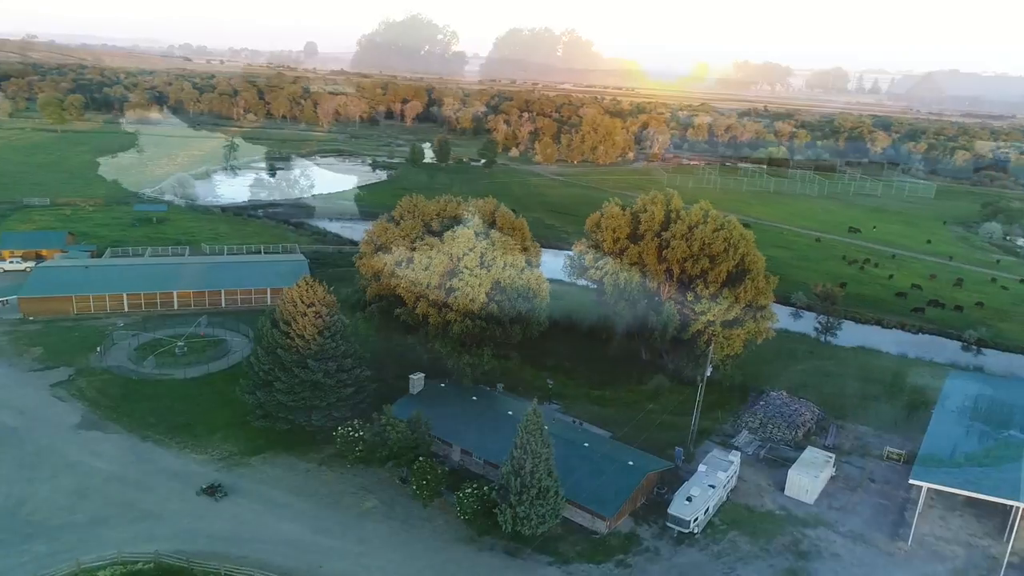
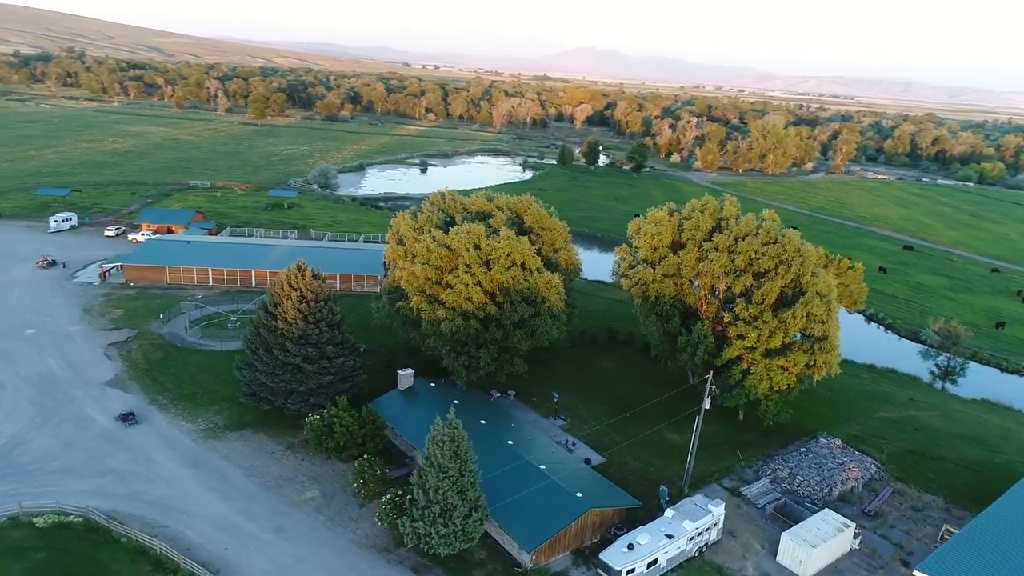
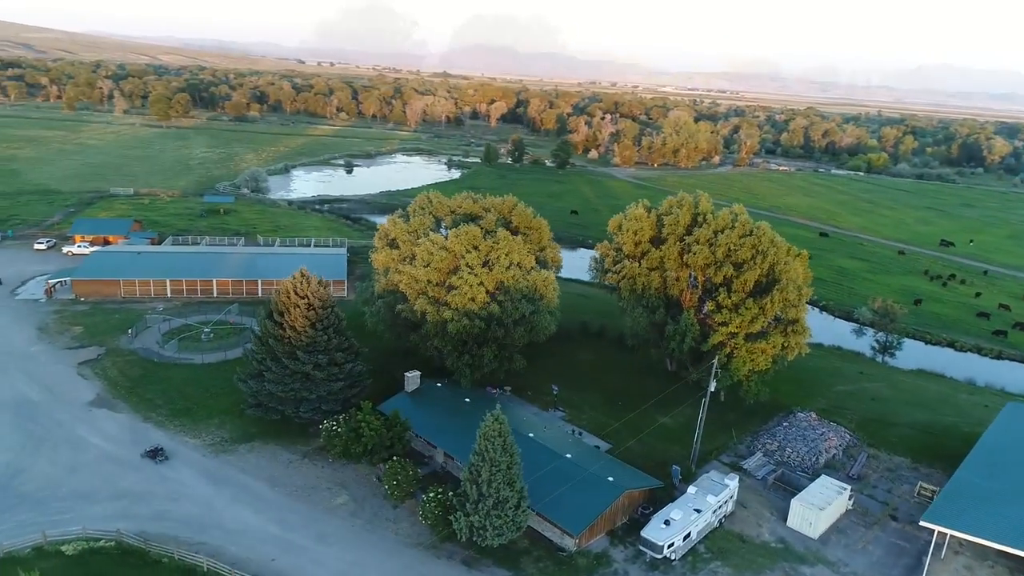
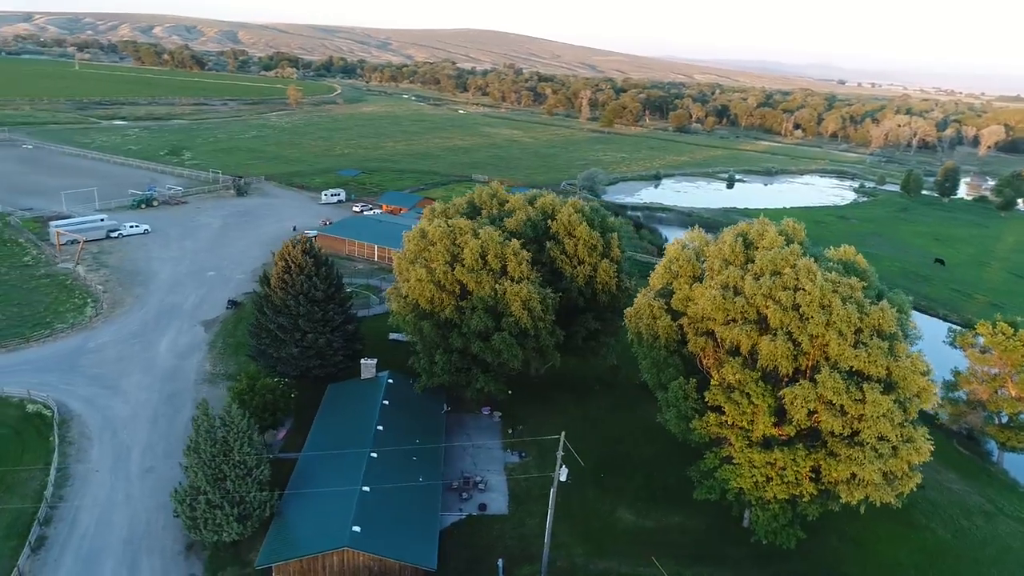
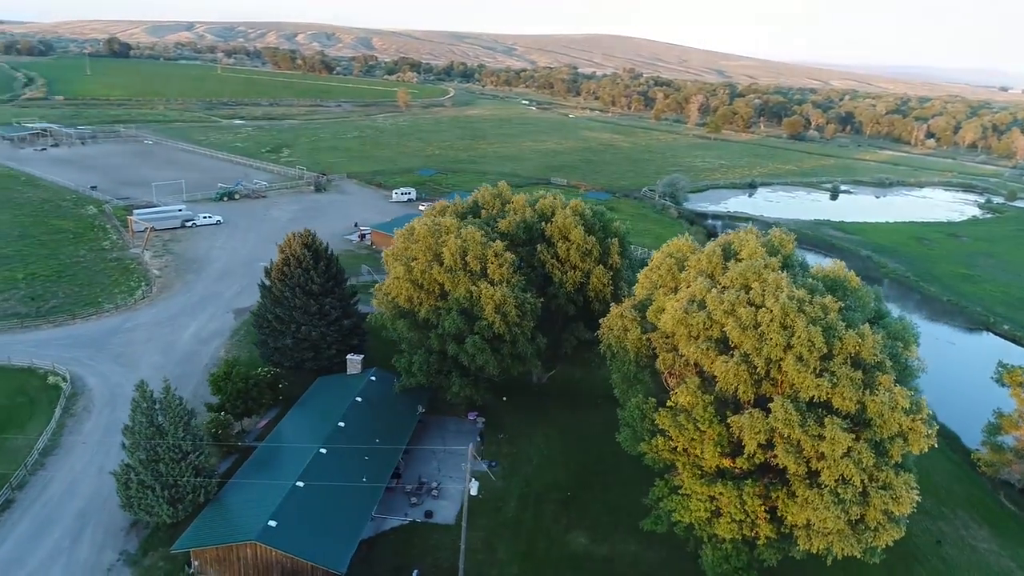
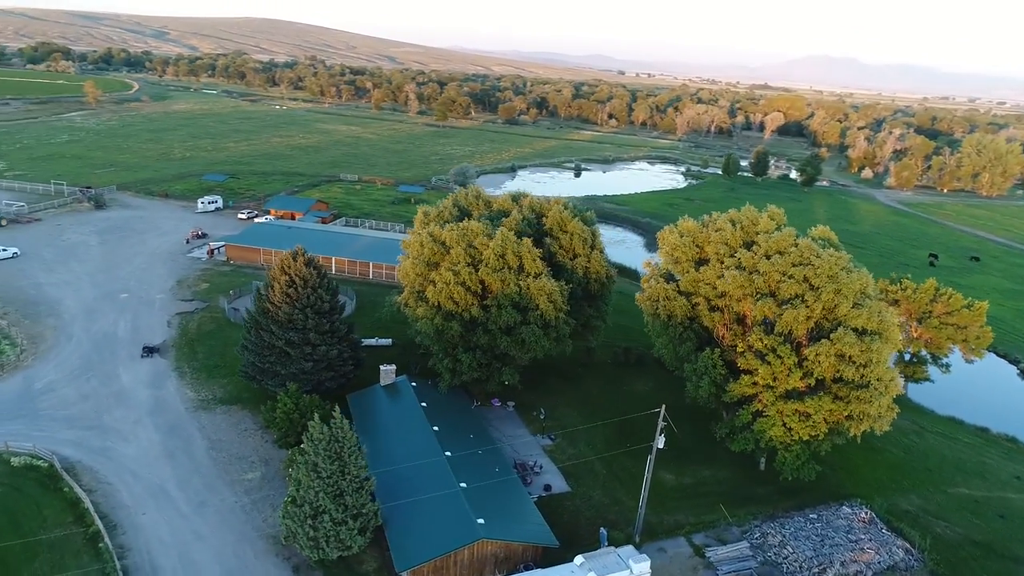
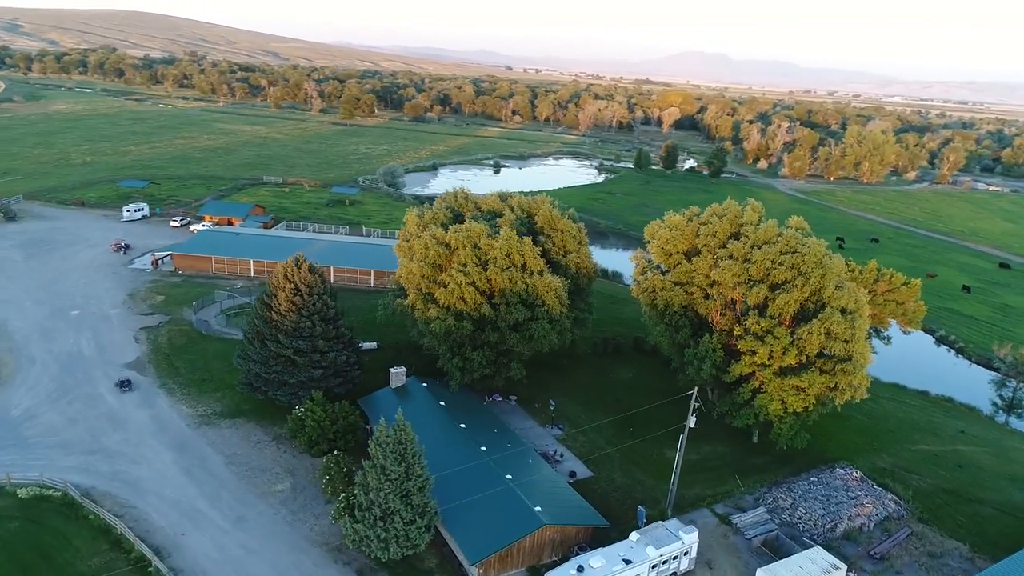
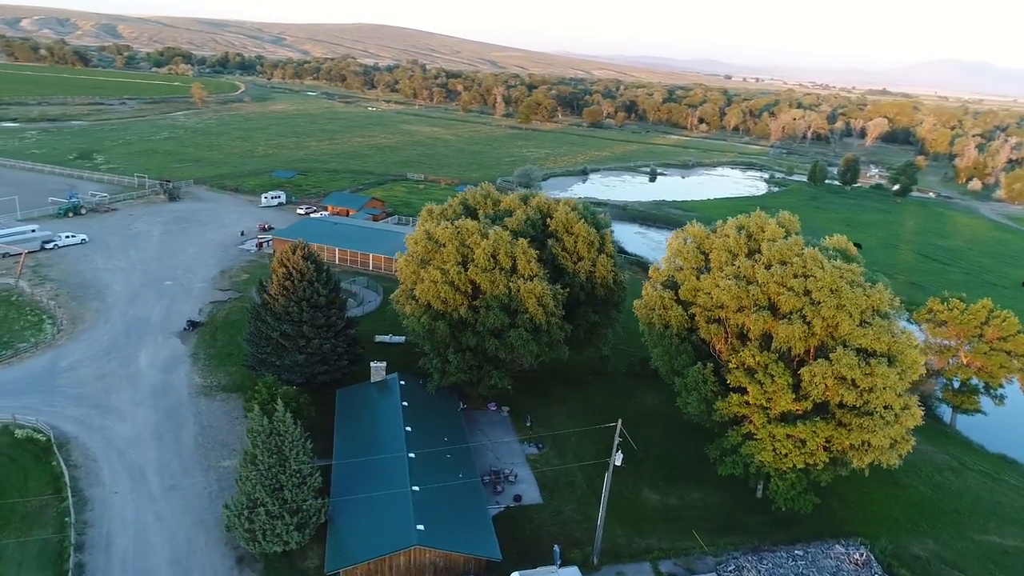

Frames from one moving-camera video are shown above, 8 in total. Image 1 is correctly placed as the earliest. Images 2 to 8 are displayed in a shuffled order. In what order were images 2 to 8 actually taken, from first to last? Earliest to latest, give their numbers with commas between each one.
3, 2, 7, 6, 8, 4, 5
